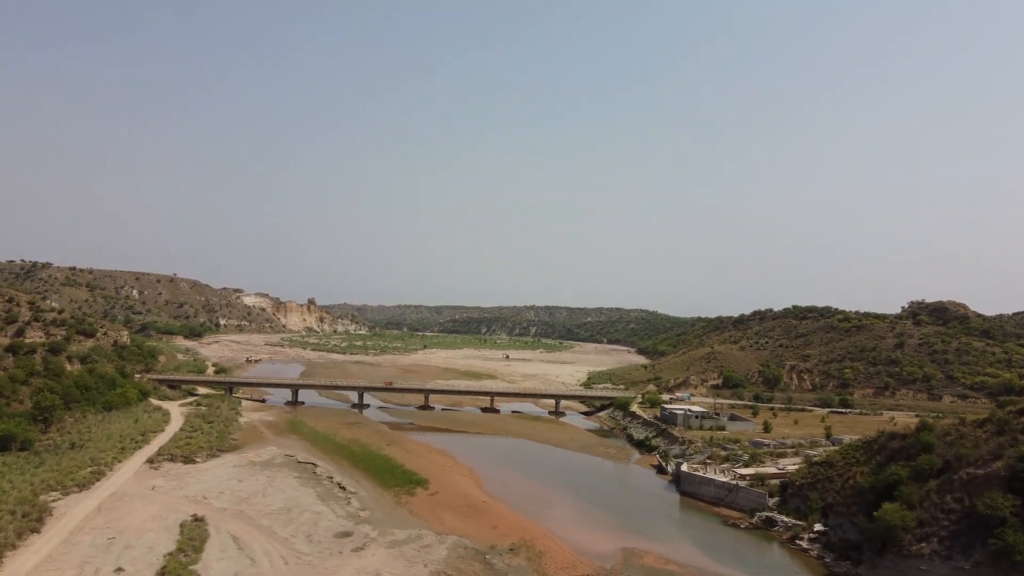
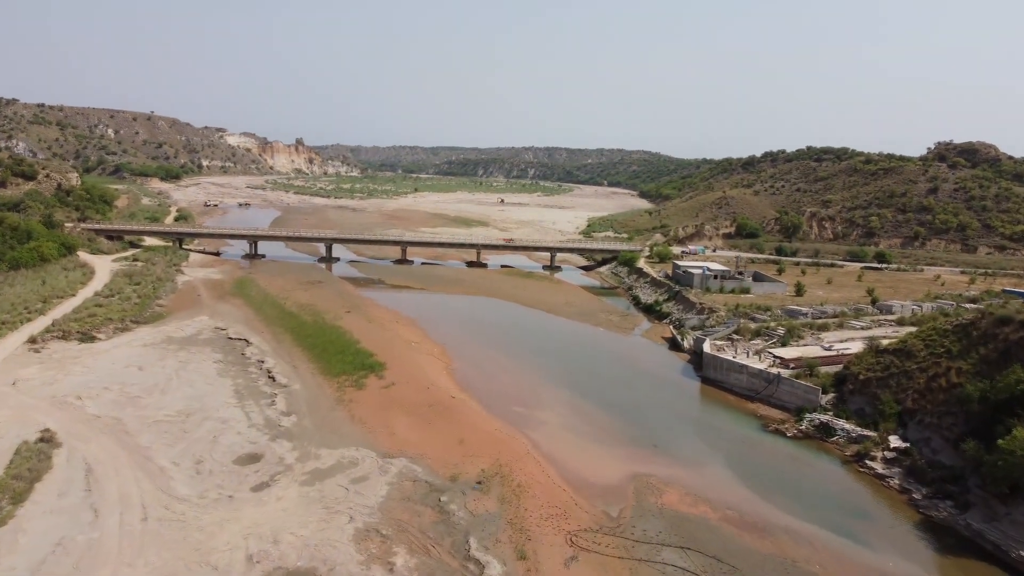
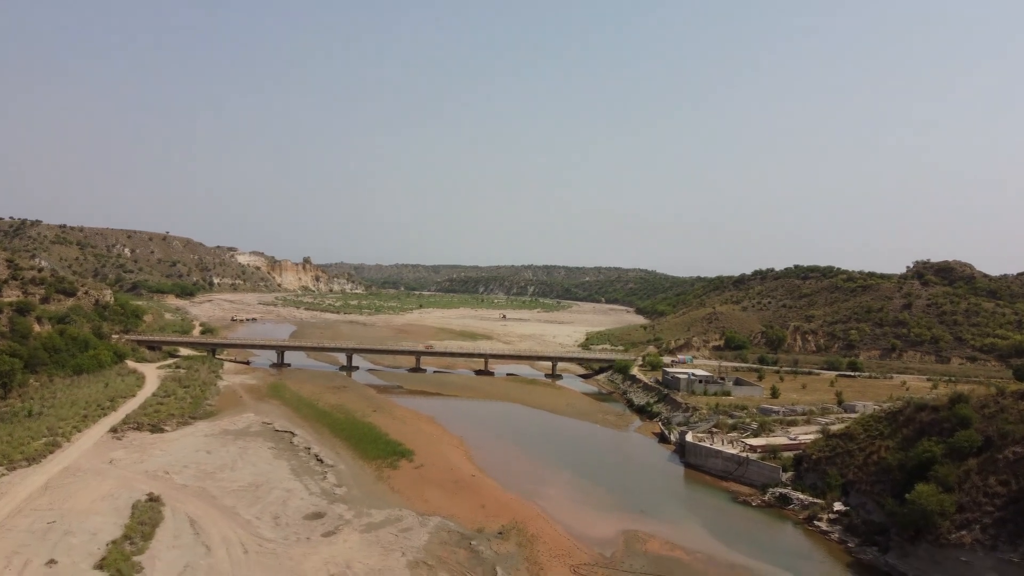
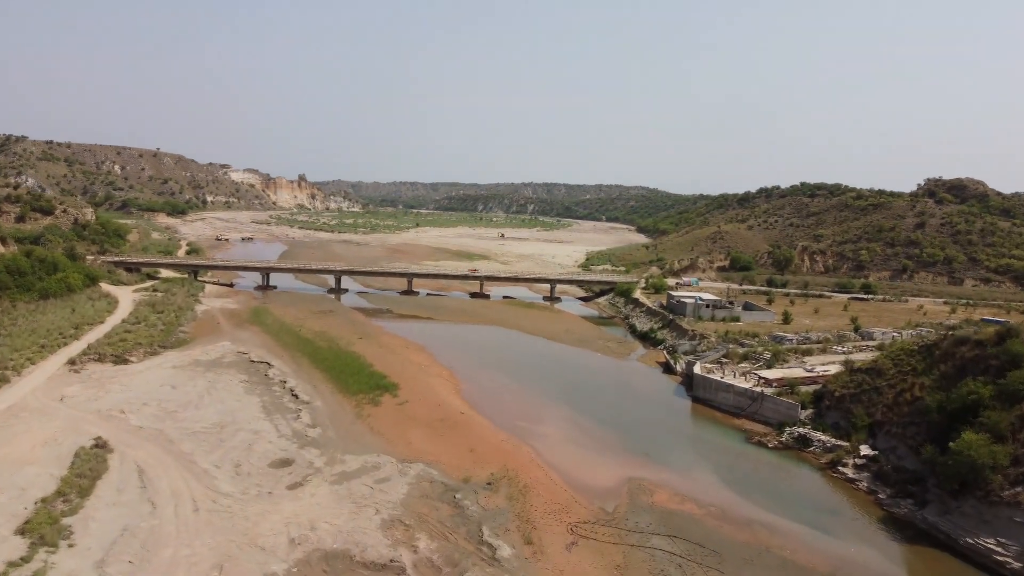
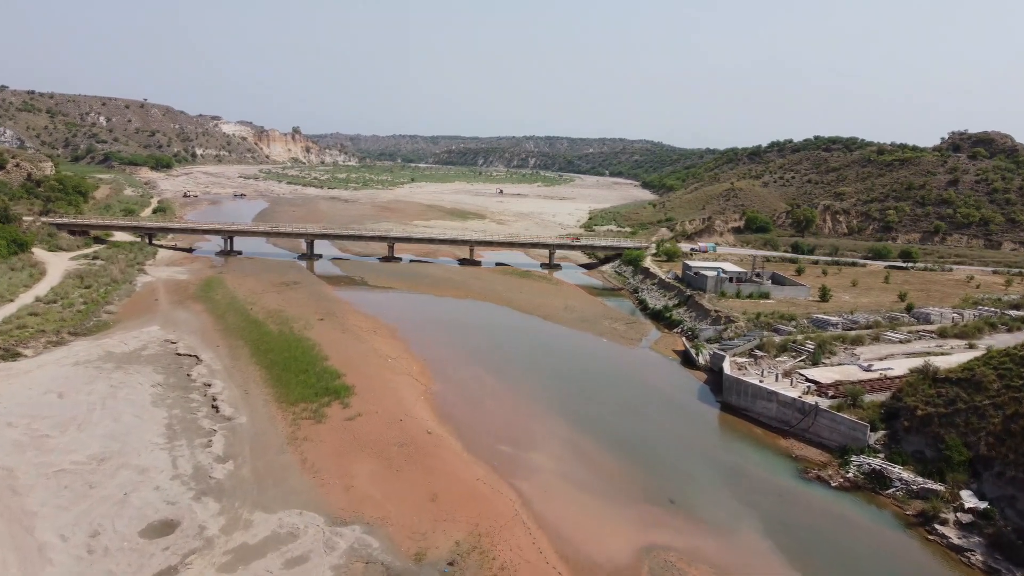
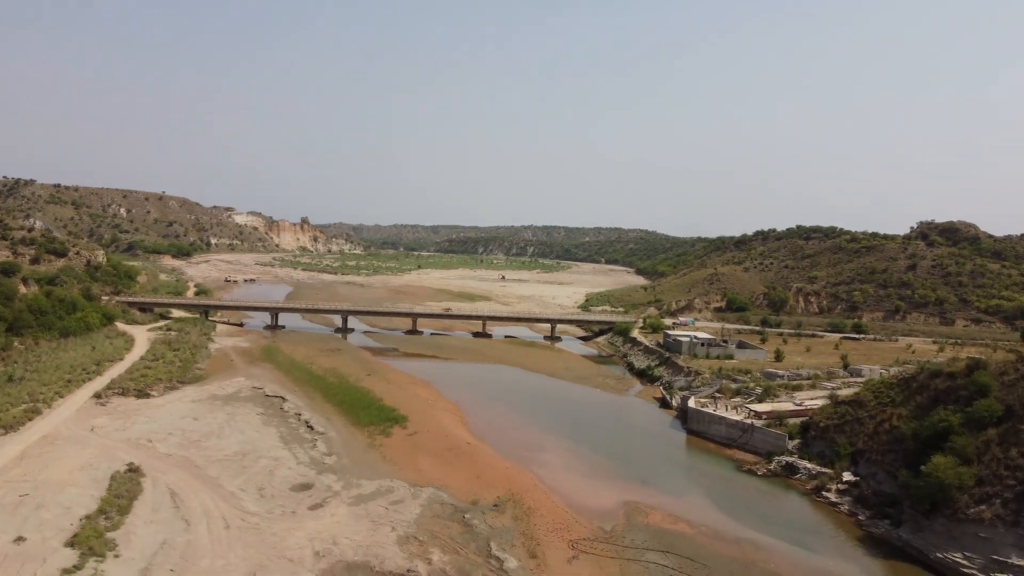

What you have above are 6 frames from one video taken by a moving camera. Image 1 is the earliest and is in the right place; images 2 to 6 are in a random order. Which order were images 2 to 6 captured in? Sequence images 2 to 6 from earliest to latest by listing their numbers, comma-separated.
3, 6, 4, 2, 5
